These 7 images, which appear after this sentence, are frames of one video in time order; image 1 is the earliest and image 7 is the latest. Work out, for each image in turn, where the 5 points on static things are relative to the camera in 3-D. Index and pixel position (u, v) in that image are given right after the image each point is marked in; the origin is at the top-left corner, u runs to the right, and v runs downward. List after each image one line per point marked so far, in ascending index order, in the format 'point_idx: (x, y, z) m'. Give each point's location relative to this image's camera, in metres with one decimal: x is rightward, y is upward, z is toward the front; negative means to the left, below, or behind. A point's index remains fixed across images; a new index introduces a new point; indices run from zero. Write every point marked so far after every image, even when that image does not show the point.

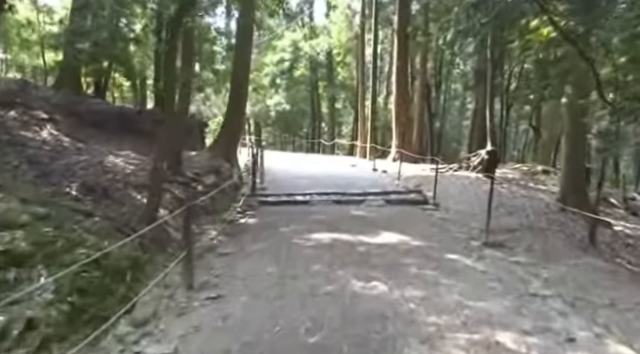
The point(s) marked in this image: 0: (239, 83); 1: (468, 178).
0: (-2.4, +2.6, +13.2) m
1: (+4.8, 0.0, +14.7) m
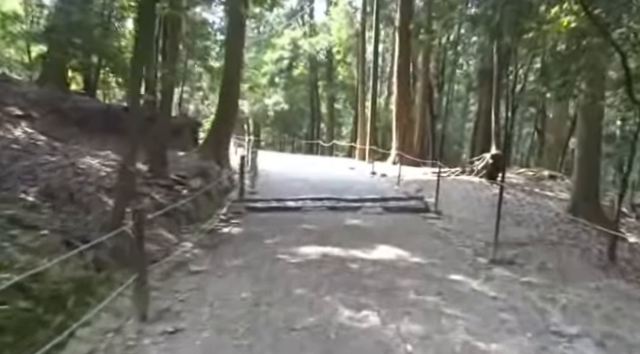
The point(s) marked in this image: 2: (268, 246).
0: (-2.5, +2.6, +12.5) m
1: (+4.7, -0.2, +14.0) m
2: (-0.7, -0.9, +6.1) m
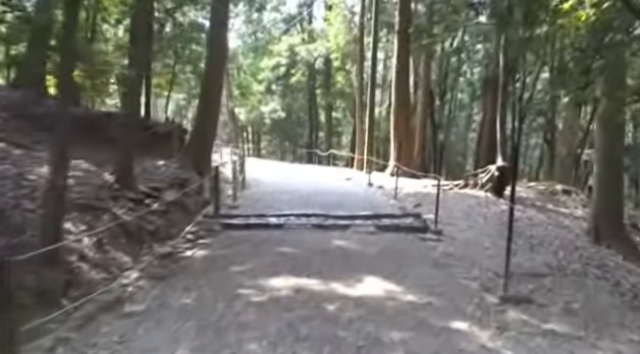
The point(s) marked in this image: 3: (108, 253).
0: (-2.7, +2.3, +11.6) m
1: (+4.5, -0.6, +13.0) m
2: (-1.0, -1.1, +5.0) m
3: (-2.7, -1.0, +5.8) m
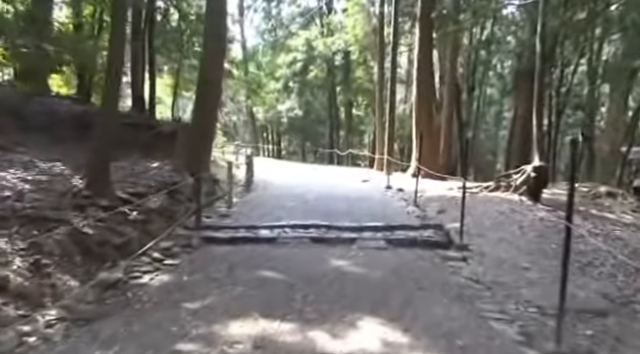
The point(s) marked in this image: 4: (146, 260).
0: (-2.5, +2.2, +10.4) m
1: (+4.8, -0.6, +11.4) m
2: (-1.1, -1.2, +3.8) m
3: (-2.8, -1.1, +4.7) m
4: (-2.1, -1.0, +5.4) m
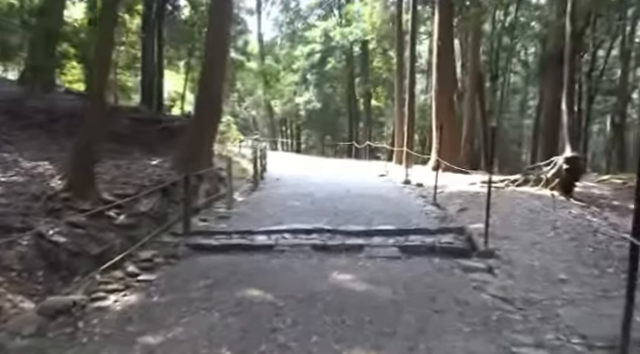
0: (-2.4, +2.2, +9.7) m
1: (+5.0, -0.5, +10.4) m
2: (-1.2, -1.2, +3.0) m
3: (-2.9, -1.1, +4.0) m
4: (-2.1, -1.0, +4.7) m
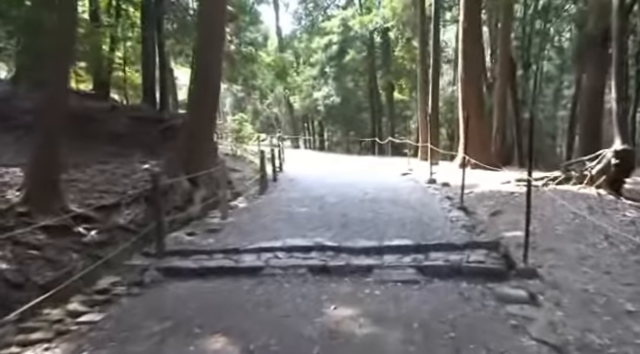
0: (-2.2, +2.2, +8.7) m
1: (+5.2, -0.4, +9.0) m
2: (-1.4, -1.3, +2.0) m
3: (-3.0, -1.2, +3.1) m
4: (-2.2, -1.1, +3.8) m
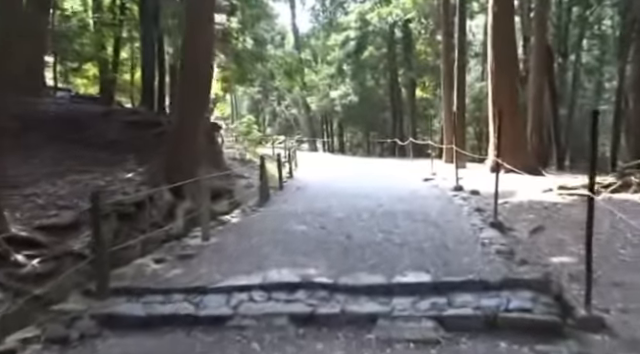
0: (-2.1, +2.0, +7.6) m
1: (+5.3, -0.5, +7.4) m
2: (-1.7, -1.5, +0.9) m
3: (-3.2, -1.4, +2.1) m
4: (-2.3, -1.3, +2.6) m
